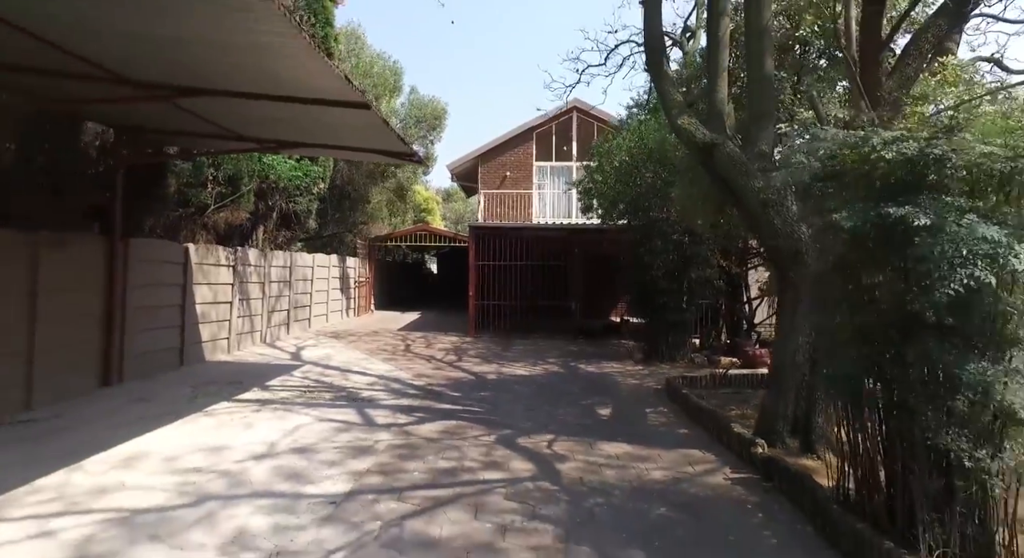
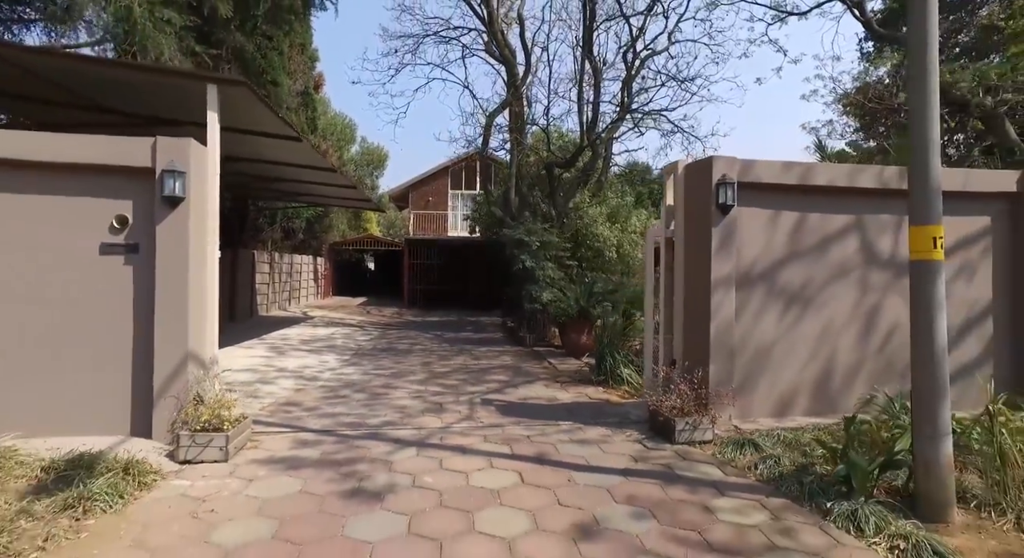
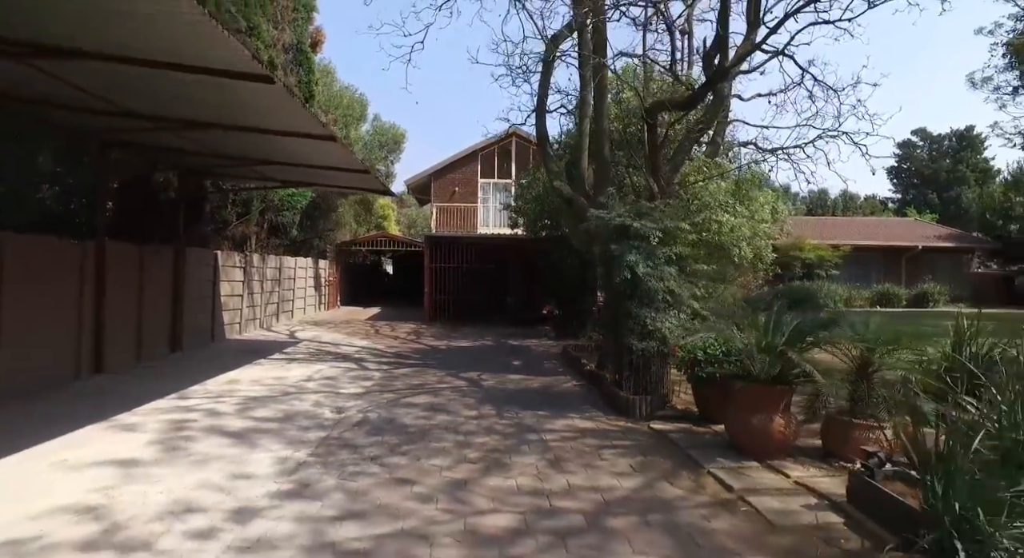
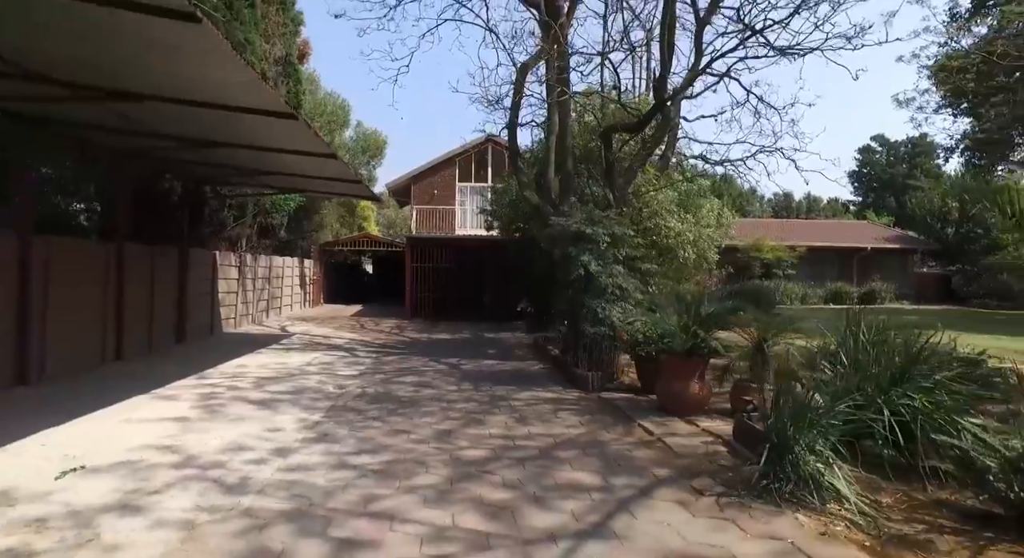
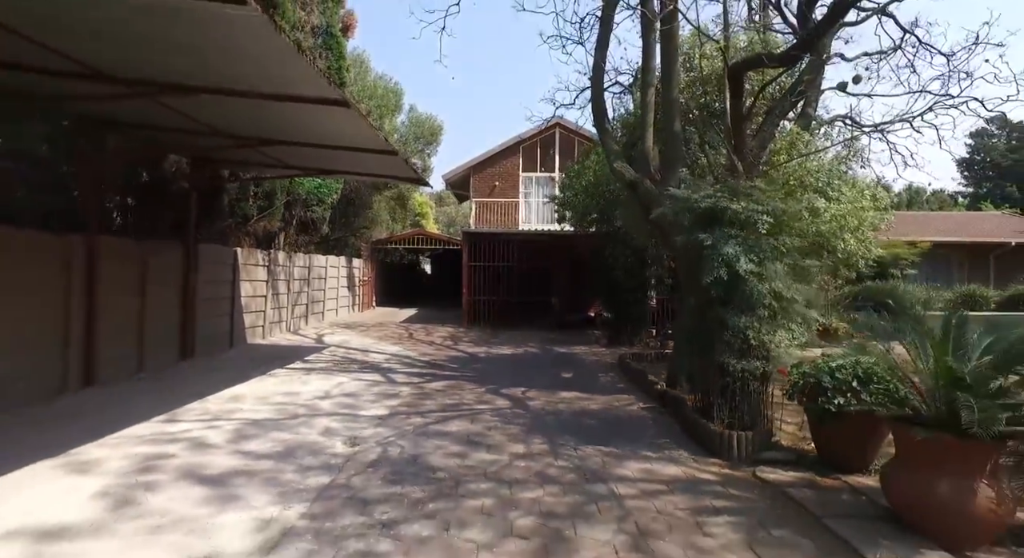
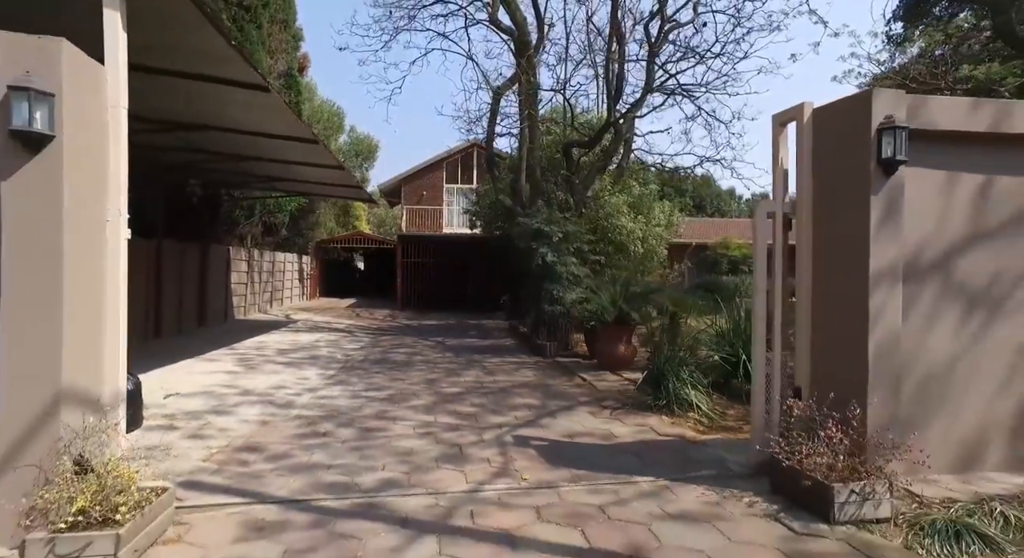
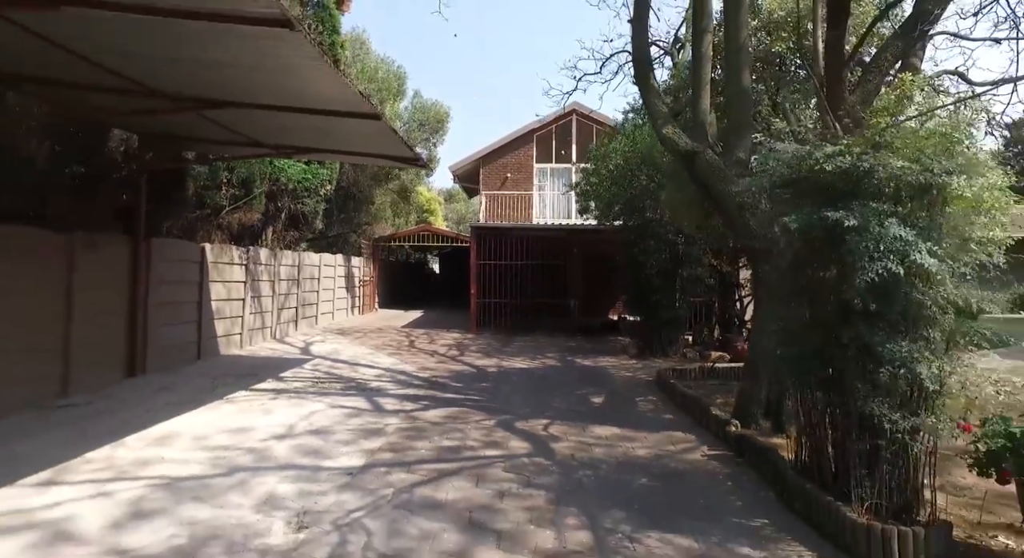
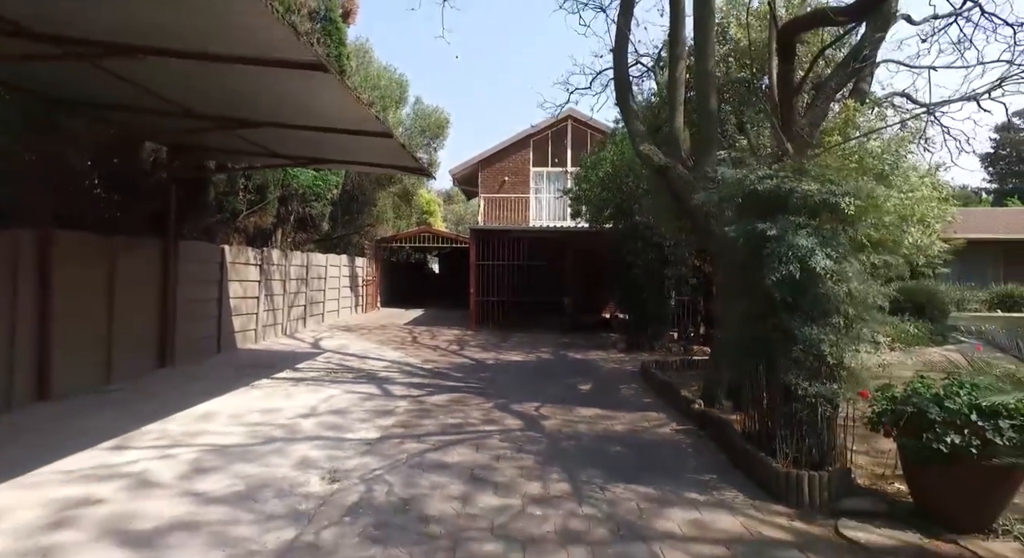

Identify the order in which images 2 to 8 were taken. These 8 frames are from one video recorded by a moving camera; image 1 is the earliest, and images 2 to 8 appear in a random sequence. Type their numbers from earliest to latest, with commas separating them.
7, 8, 5, 3, 4, 6, 2
